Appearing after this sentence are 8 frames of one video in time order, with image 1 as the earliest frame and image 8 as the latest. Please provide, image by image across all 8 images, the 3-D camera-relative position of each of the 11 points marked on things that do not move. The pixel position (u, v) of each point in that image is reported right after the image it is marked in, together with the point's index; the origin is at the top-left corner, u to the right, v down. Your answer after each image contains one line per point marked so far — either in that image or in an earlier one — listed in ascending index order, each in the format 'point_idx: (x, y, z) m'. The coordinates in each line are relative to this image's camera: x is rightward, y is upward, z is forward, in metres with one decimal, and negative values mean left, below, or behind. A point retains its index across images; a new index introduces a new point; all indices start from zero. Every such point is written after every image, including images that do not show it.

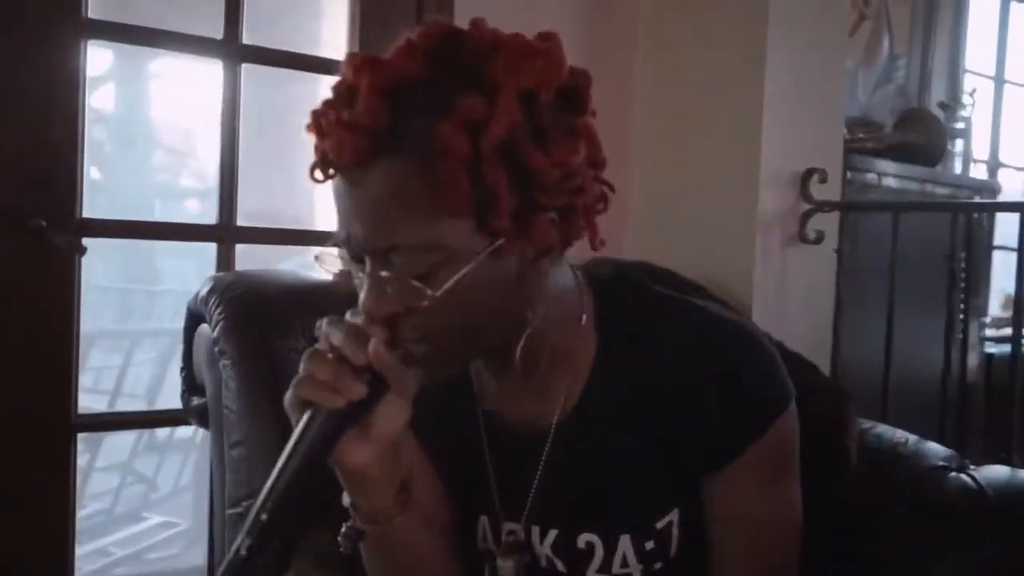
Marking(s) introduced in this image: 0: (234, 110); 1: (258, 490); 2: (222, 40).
0: (-0.5, +0.3, +1.5) m
1: (-0.4, -0.3, +1.1) m
2: (-0.5, +0.5, +1.5) m
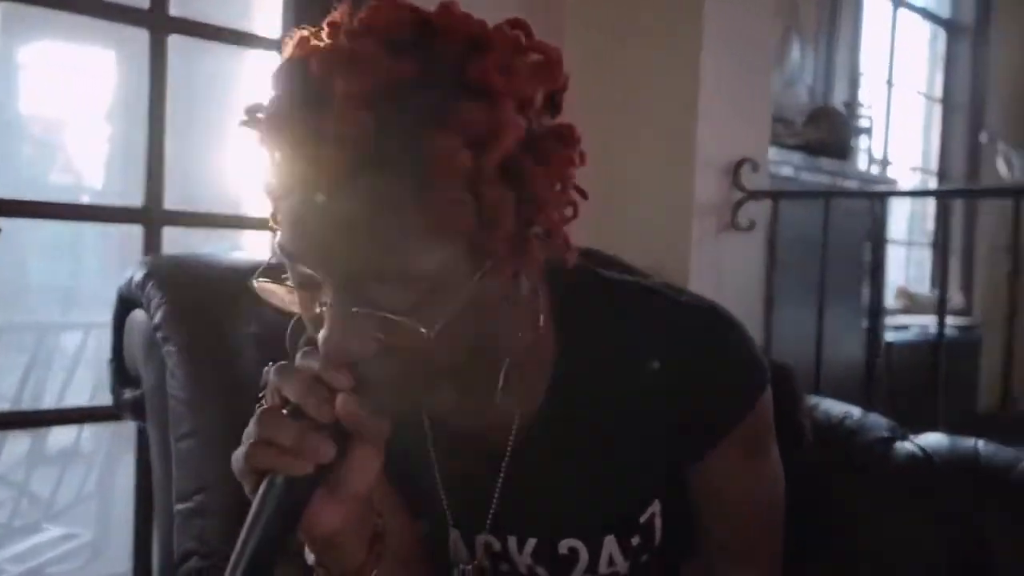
0: (-0.6, +0.4, +1.4) m
1: (-0.4, -0.3, +1.1) m
2: (-0.6, +0.5, +1.4) m
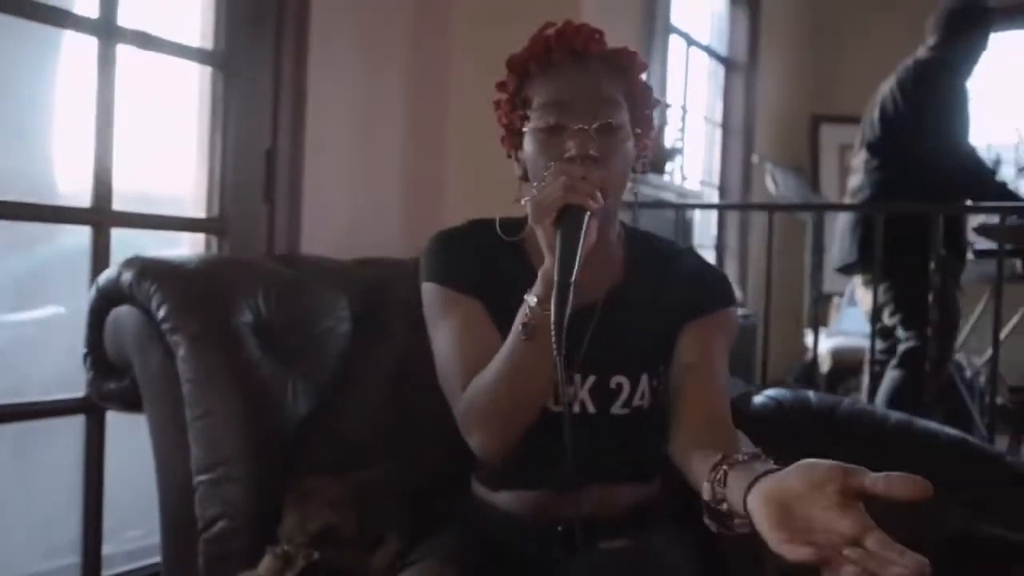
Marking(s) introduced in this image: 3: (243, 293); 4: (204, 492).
0: (-0.7, +0.4, +1.5) m
1: (-0.4, -0.2, +1.2) m
2: (-0.7, +0.5, +1.5) m
3: (-0.4, 0.0, +1.3) m
4: (-0.4, -0.3, +1.2) m
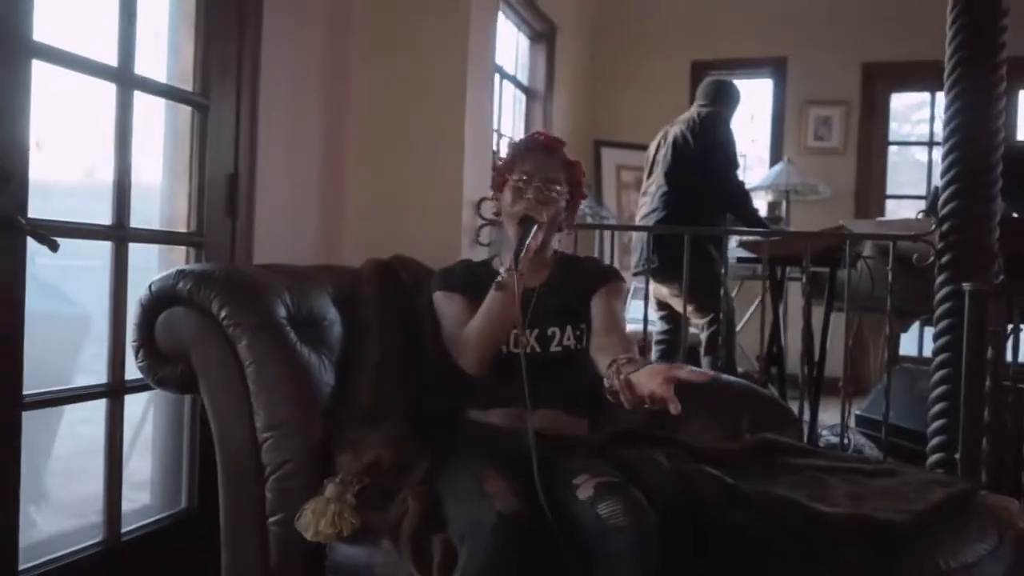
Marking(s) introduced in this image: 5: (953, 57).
0: (-0.9, +0.4, +1.8) m
1: (-0.4, -0.3, +1.6) m
2: (-0.9, +0.5, +1.8) m
3: (-0.5, 0.0, +1.7) m
4: (-0.5, -0.3, +1.6) m
5: (+1.2, +0.6, +2.2) m
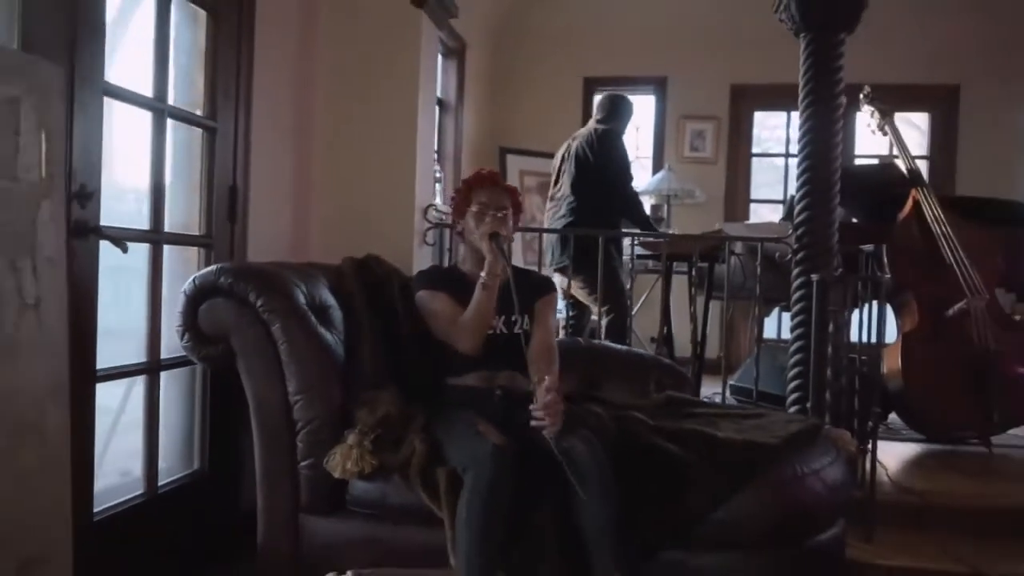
0: (-0.9, +0.4, +2.2) m
1: (-0.5, -0.2, +2.0) m
2: (-0.9, +0.5, +2.1) m
3: (-0.6, 0.0, +2.1) m
4: (-0.5, -0.3, +2.0) m
5: (+1.0, +0.7, +2.9) m
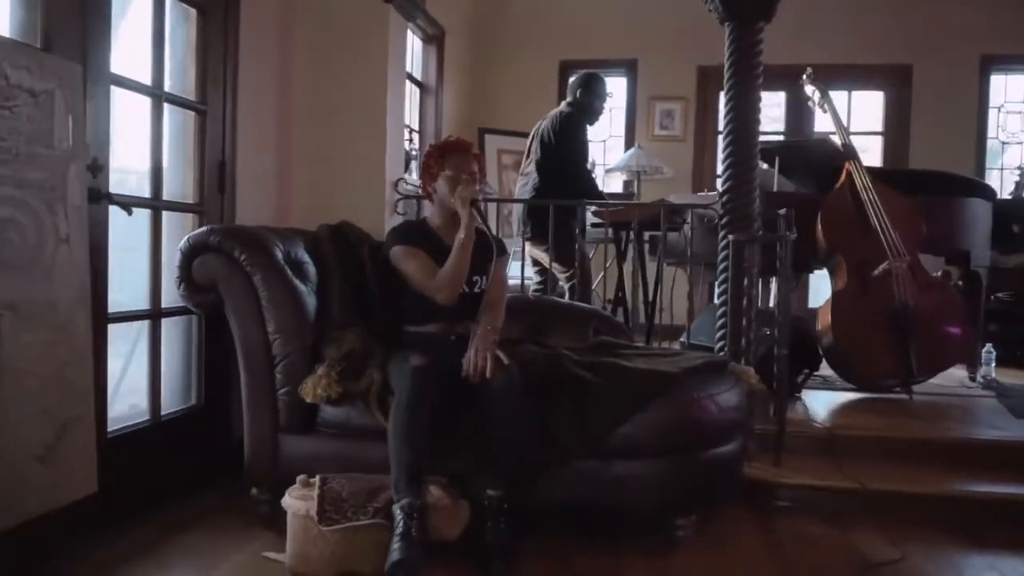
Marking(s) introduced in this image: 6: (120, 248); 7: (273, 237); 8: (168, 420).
0: (-1.1, +0.5, +2.6) m
1: (-0.7, -0.1, +2.4) m
2: (-1.1, +0.6, +2.5) m
3: (-0.7, +0.1, +2.5) m
4: (-0.7, -0.2, +2.4) m
5: (+0.9, +0.8, +3.3) m
6: (-1.2, +0.1, +2.4) m
7: (-0.7, +0.2, +2.6) m
8: (-1.1, -0.4, +2.6) m
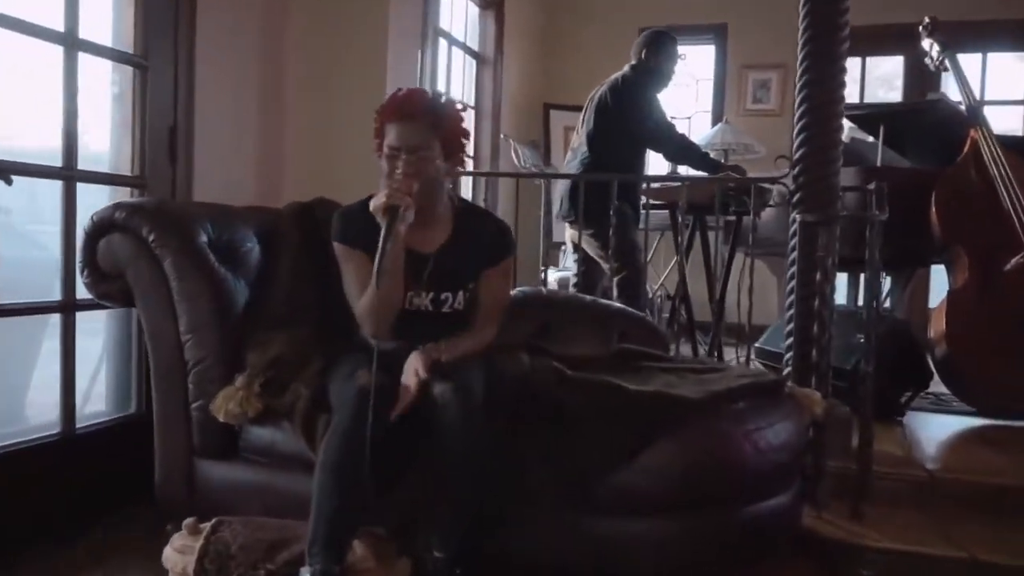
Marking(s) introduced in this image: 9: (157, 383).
0: (-1.1, +0.5, +2.1) m
1: (-0.7, -0.1, +1.9) m
2: (-1.1, +0.6, +2.1) m
3: (-0.8, +0.2, +2.0) m
4: (-0.7, -0.1, +1.9) m
5: (+0.9, +0.8, +2.6) m
6: (-1.2, +0.2, +2.0) m
7: (-0.8, +0.2, +2.1) m
8: (-1.1, -0.4, +2.2) m
9: (-0.8, -0.2, +2.0) m
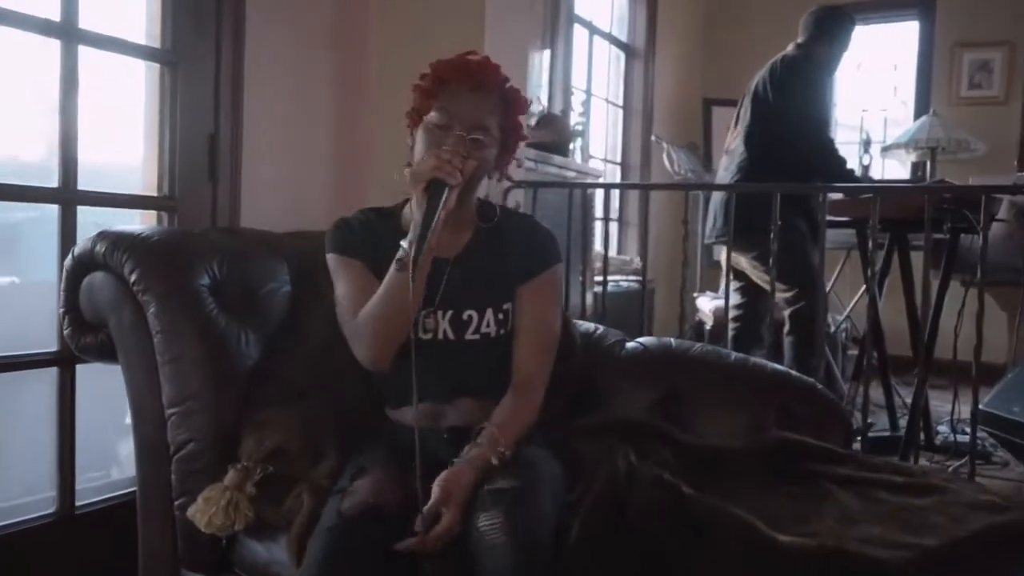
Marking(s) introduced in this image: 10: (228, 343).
0: (-0.9, +0.4, +1.7) m
1: (-0.6, -0.2, +1.5) m
2: (-0.9, +0.5, +1.7) m
3: (-0.6, +0.1, +1.6) m
4: (-0.6, -0.2, +1.5) m
5: (+1.2, +0.7, +1.7) m
6: (-1.0, +0.1, +1.6) m
7: (-0.6, +0.1, +1.6) m
8: (-0.9, -0.5, +1.8) m
9: (-0.7, -0.3, +1.5) m
10: (-0.5, -0.1, +1.5) m
